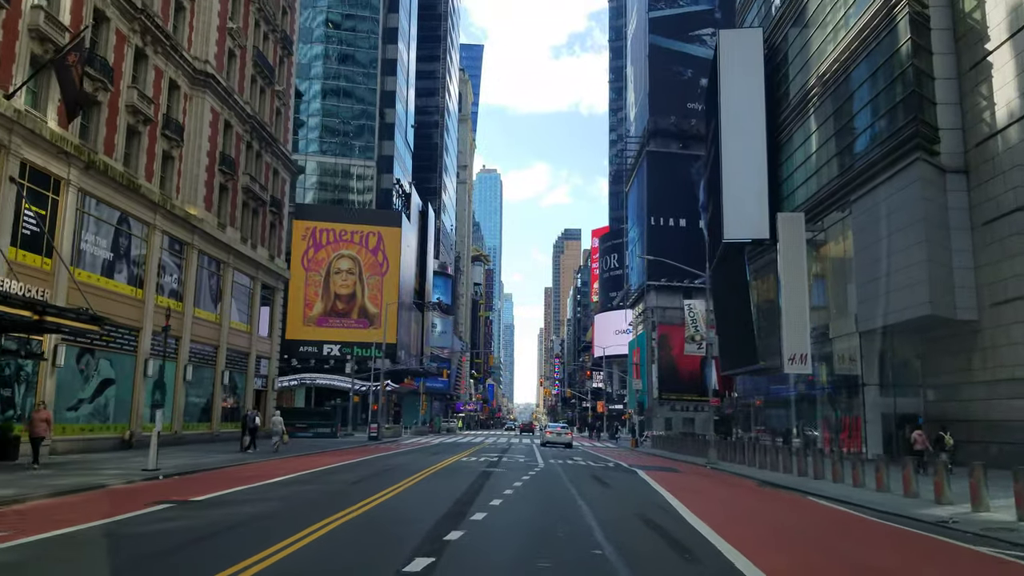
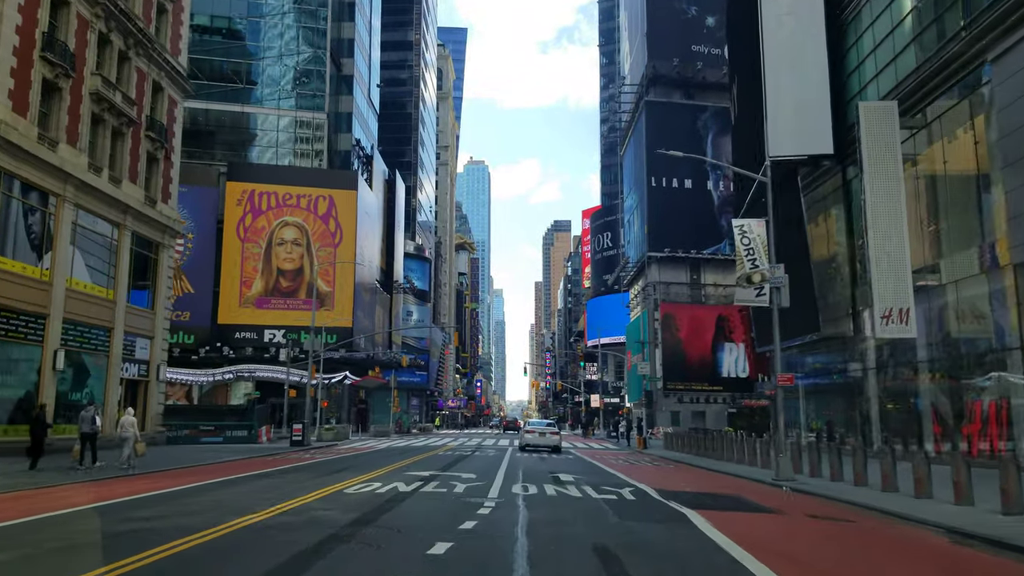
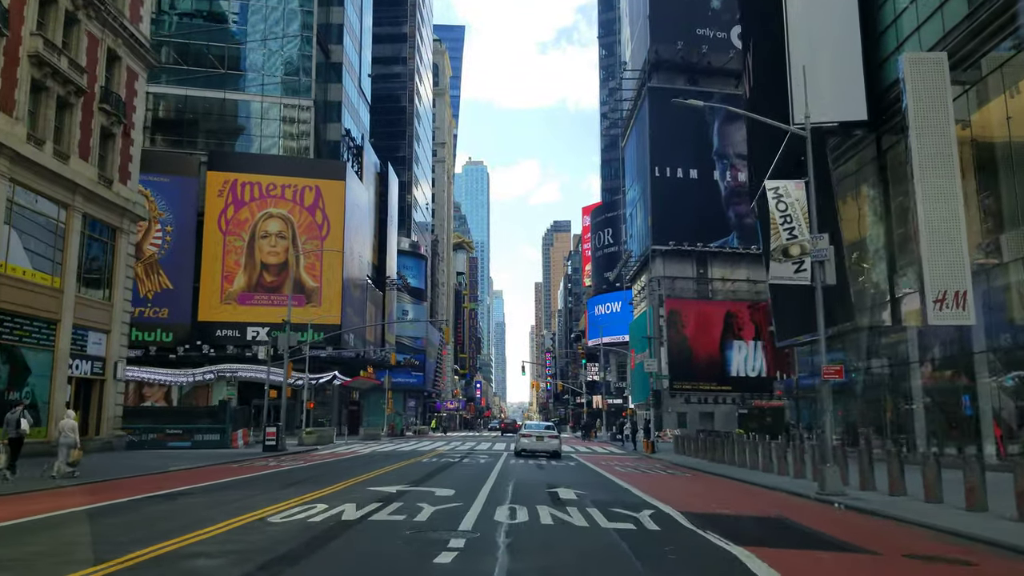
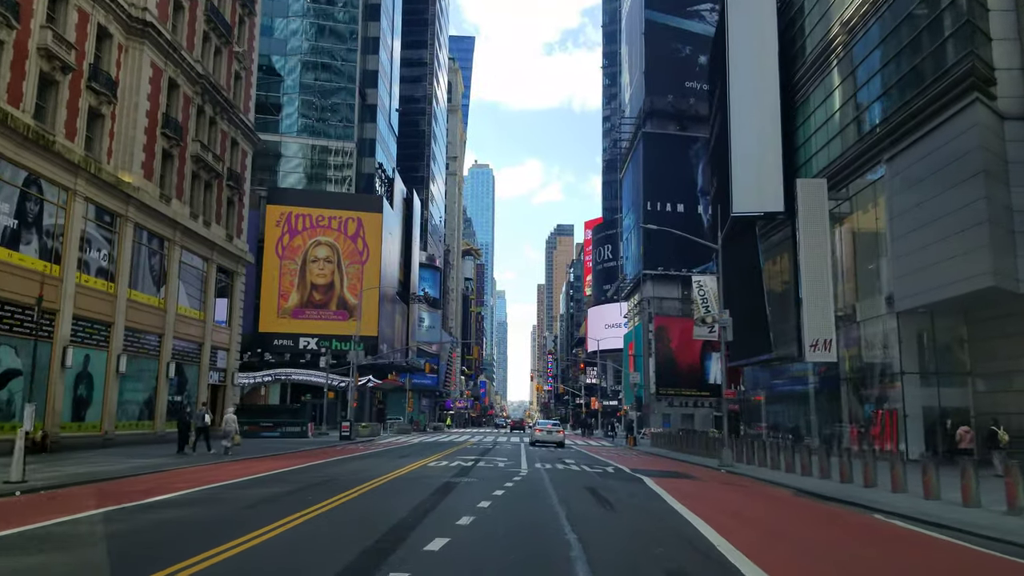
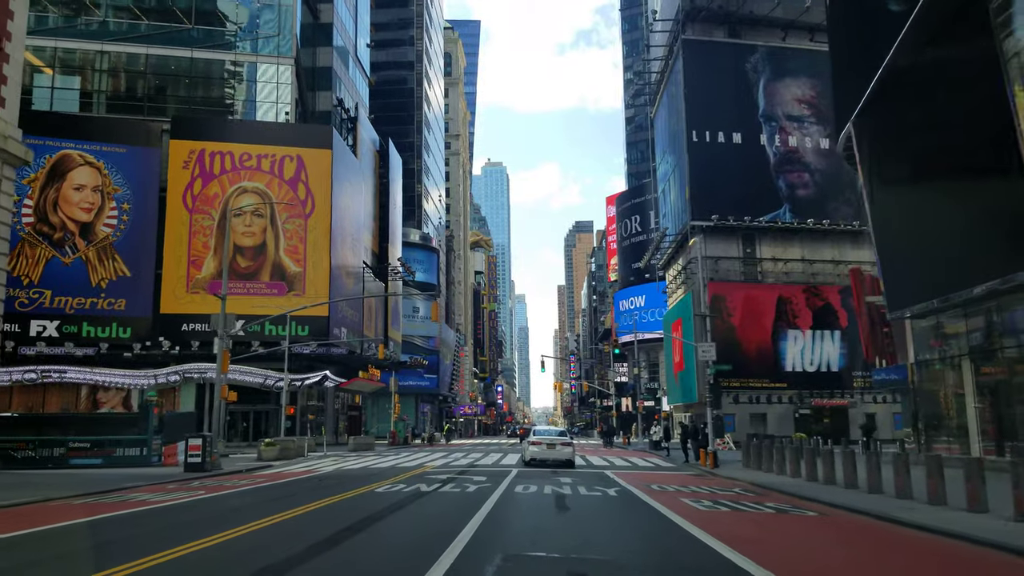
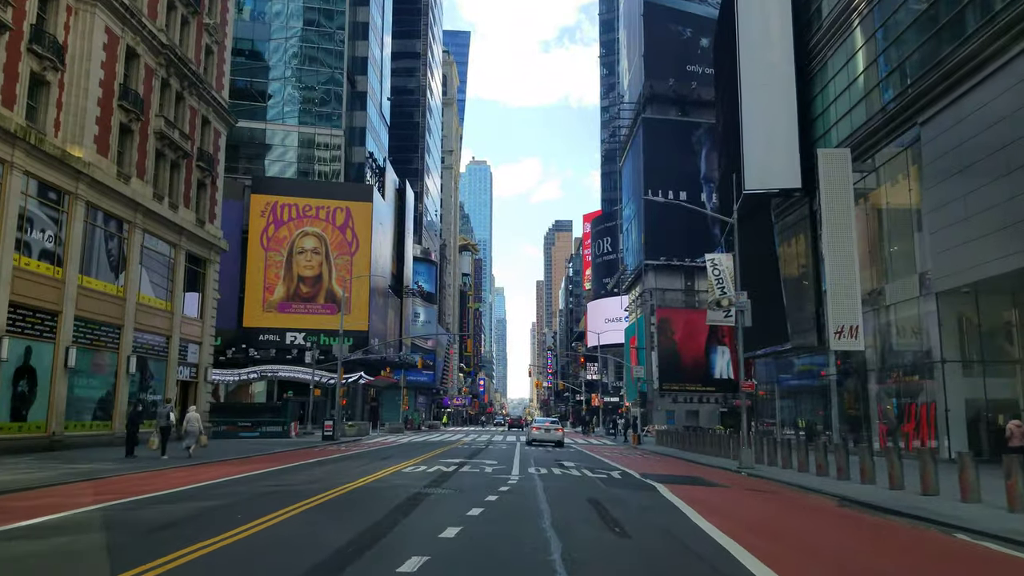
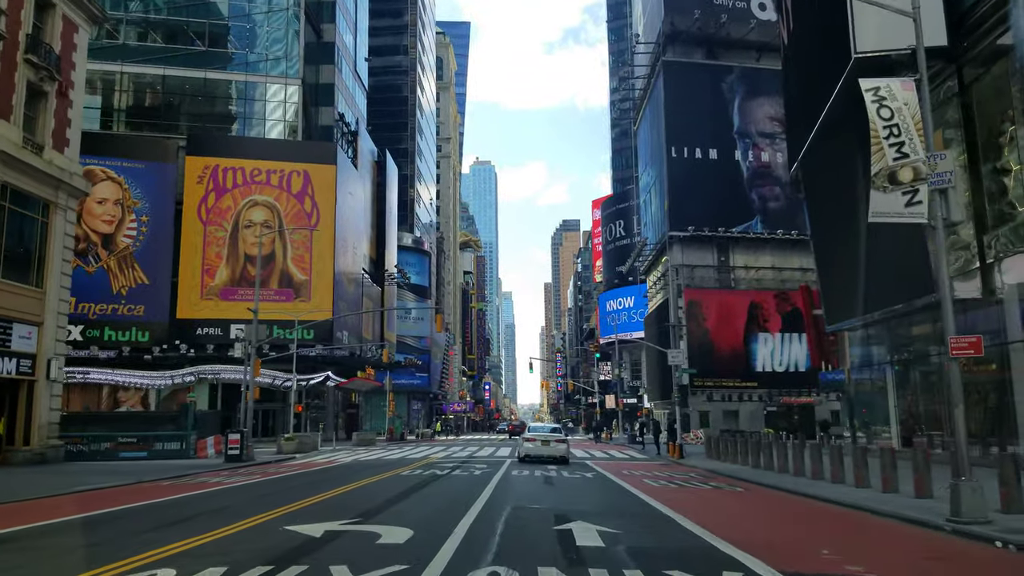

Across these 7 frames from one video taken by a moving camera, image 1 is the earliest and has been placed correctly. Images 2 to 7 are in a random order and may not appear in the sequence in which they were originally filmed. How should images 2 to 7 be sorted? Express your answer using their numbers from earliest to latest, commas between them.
4, 6, 2, 3, 7, 5
